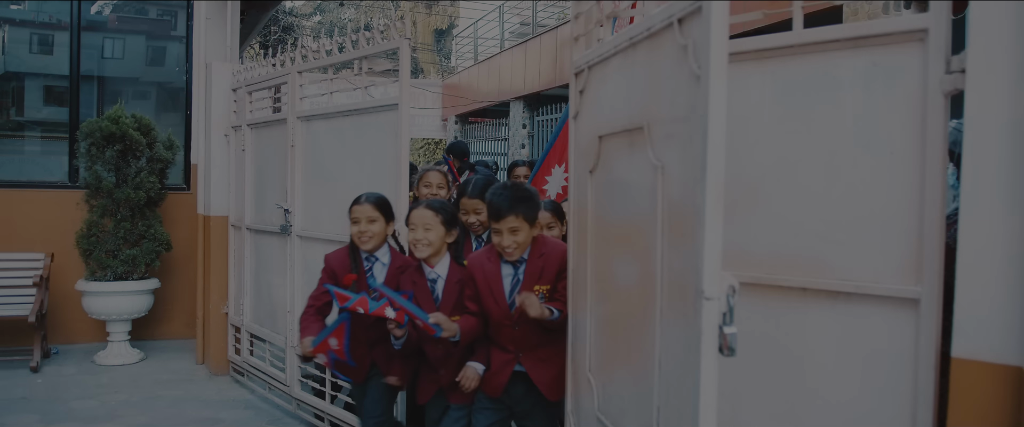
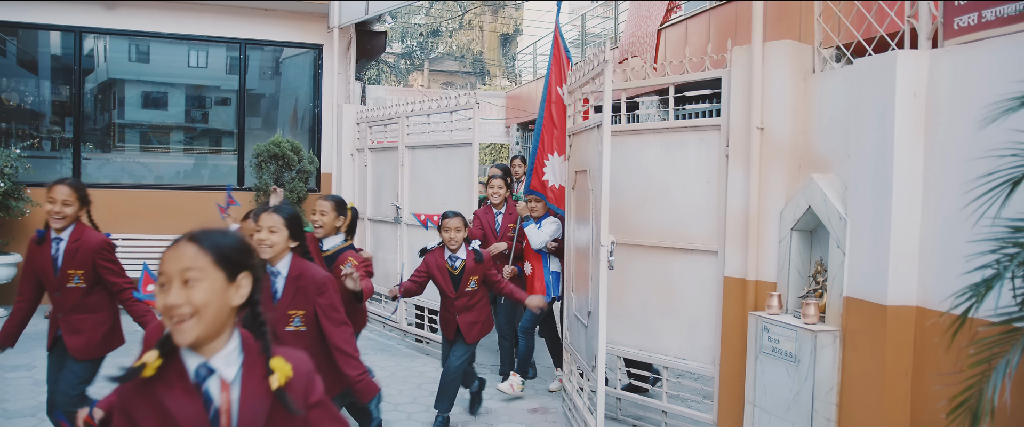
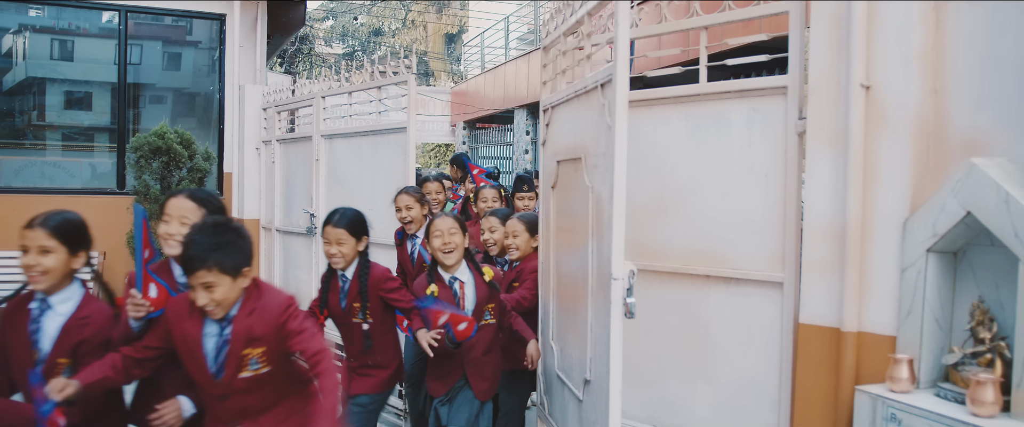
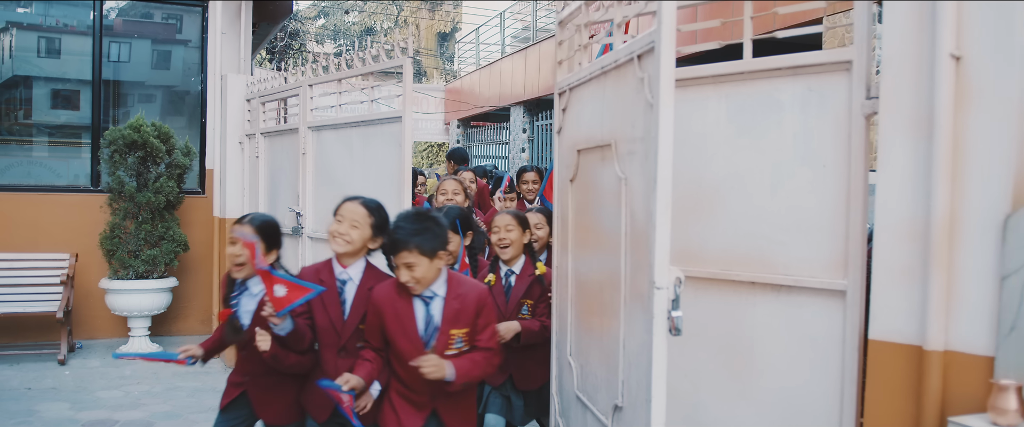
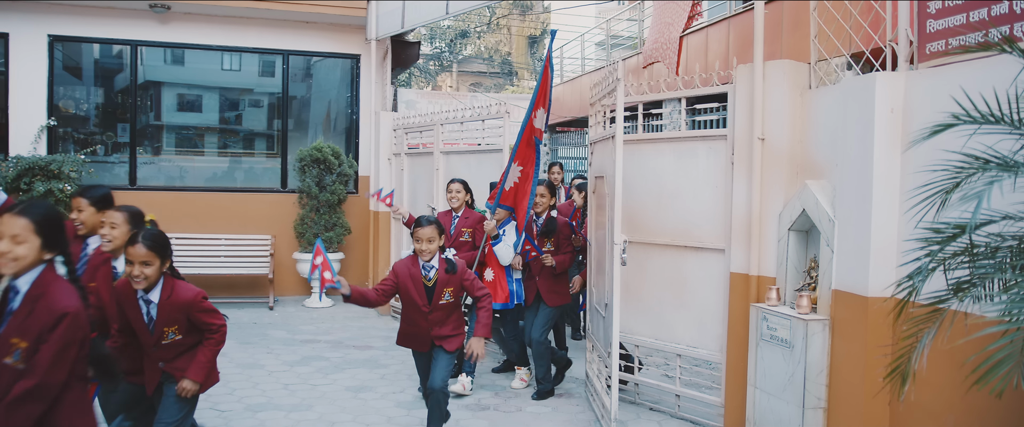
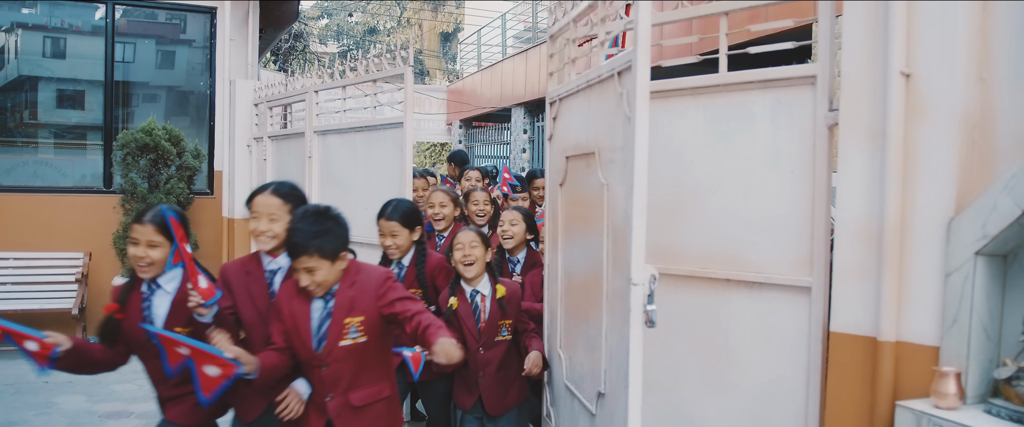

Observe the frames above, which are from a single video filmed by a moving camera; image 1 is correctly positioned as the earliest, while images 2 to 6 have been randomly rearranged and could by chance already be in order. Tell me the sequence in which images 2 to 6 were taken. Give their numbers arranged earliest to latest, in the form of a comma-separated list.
4, 6, 3, 2, 5
